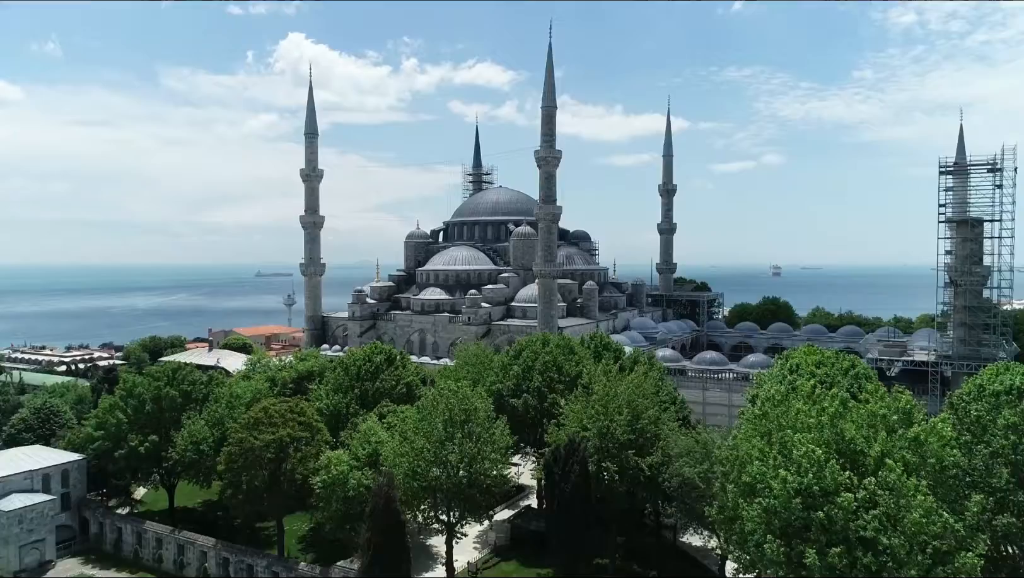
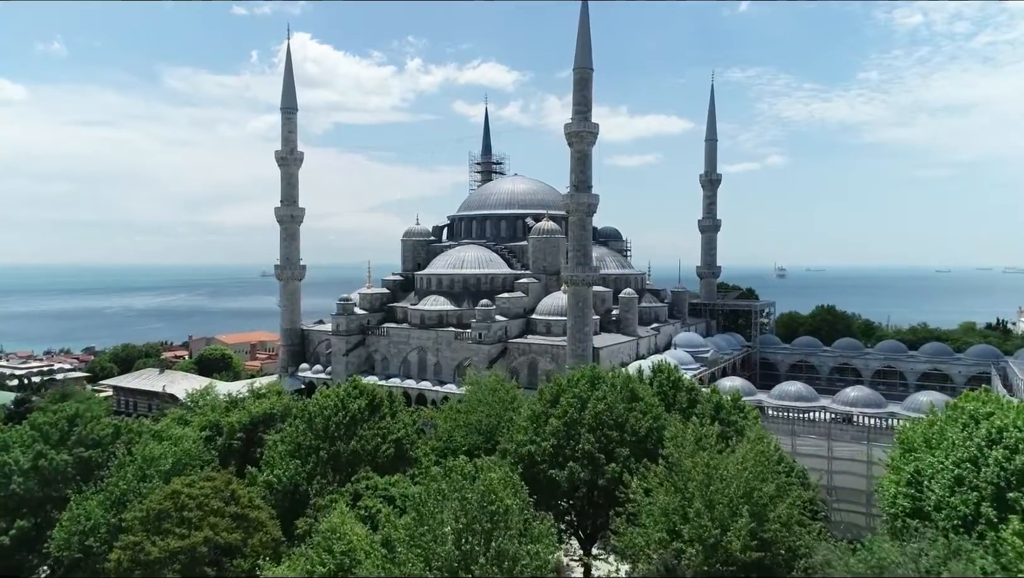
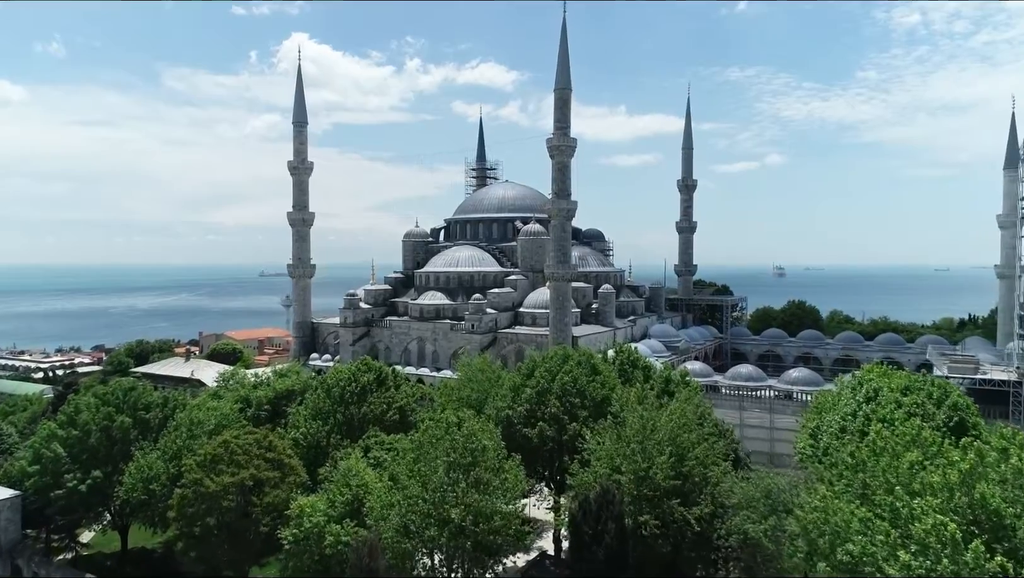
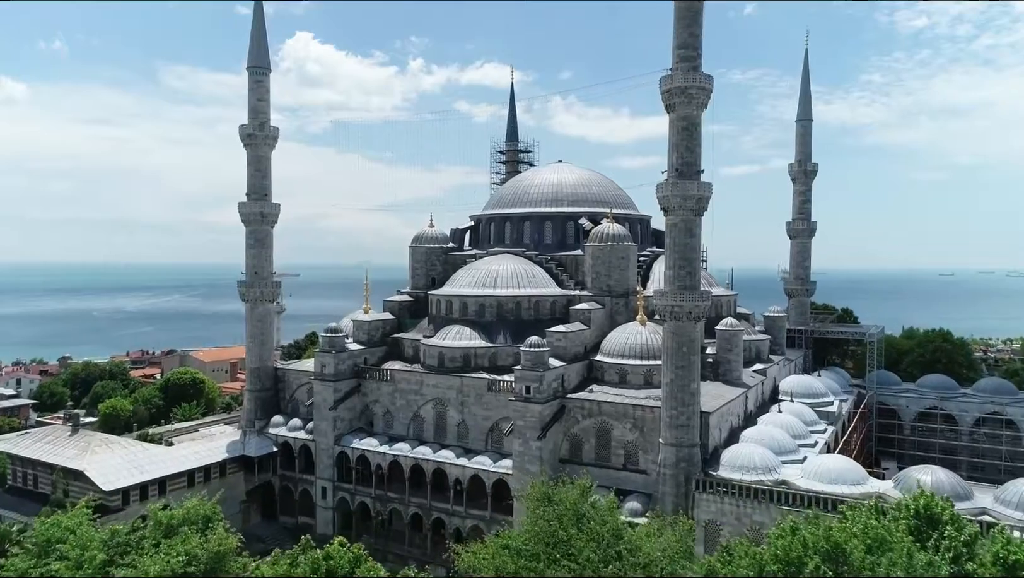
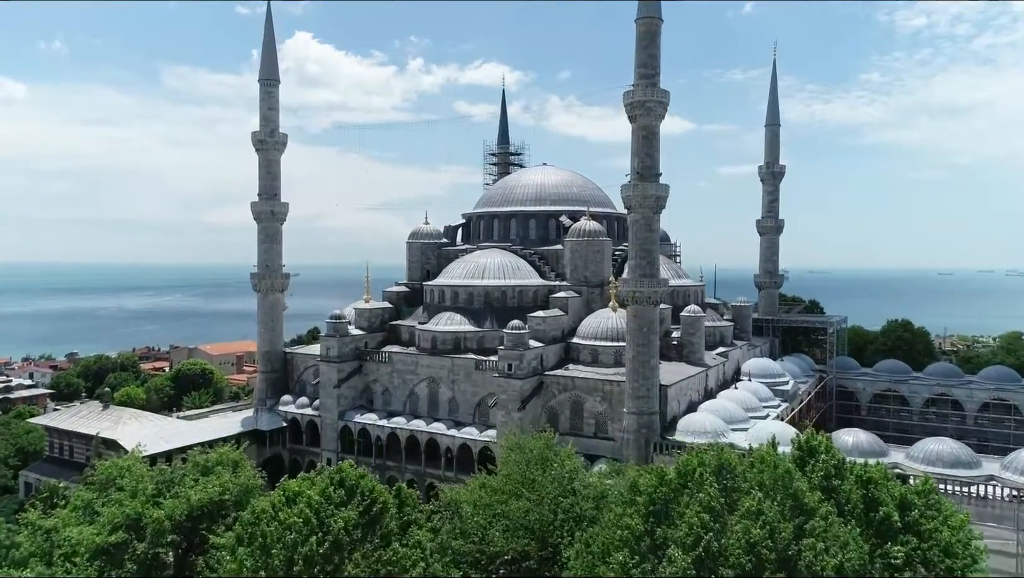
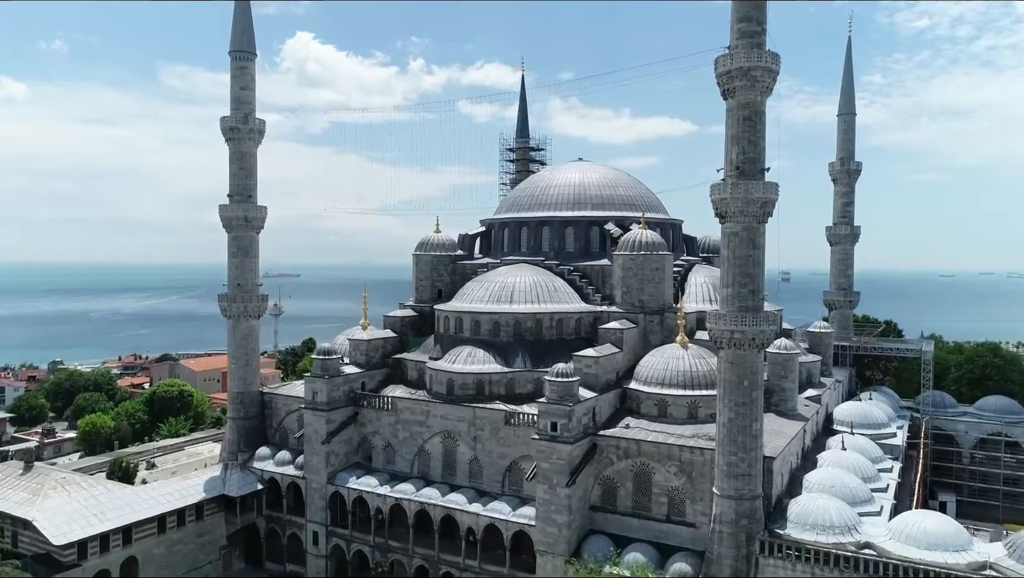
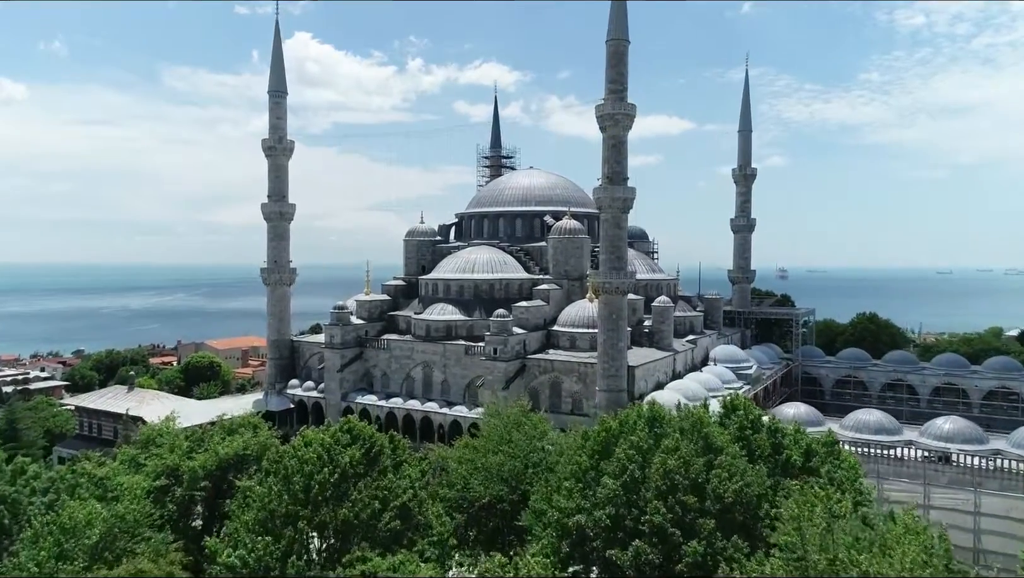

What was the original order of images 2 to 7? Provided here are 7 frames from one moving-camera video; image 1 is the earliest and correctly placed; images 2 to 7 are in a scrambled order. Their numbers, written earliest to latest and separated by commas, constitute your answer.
3, 2, 7, 5, 4, 6
